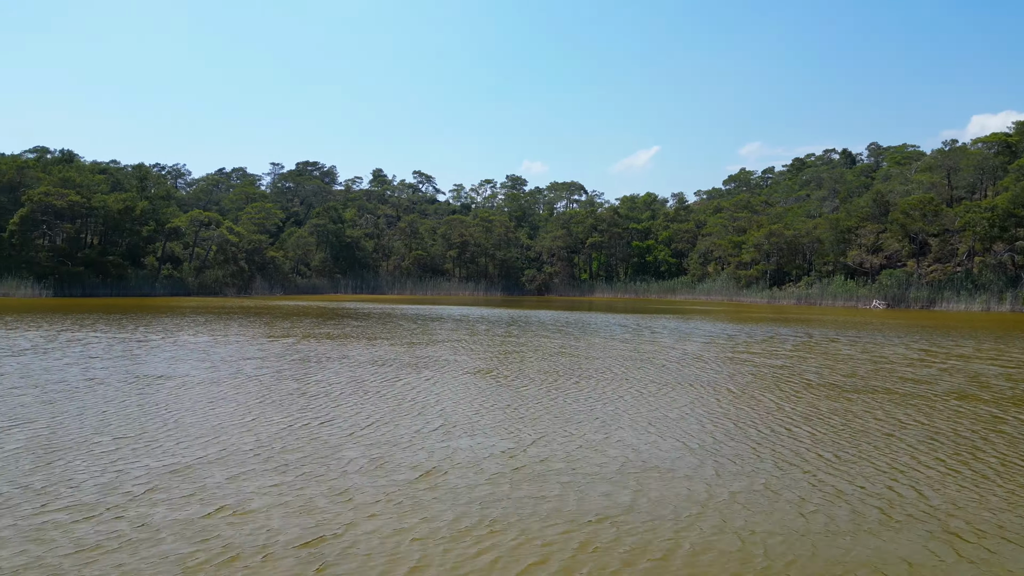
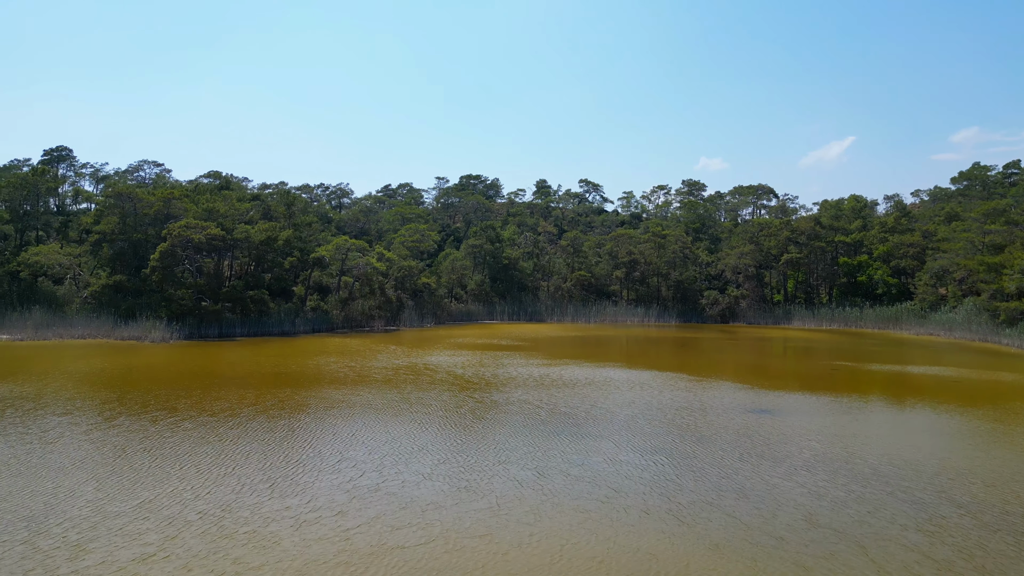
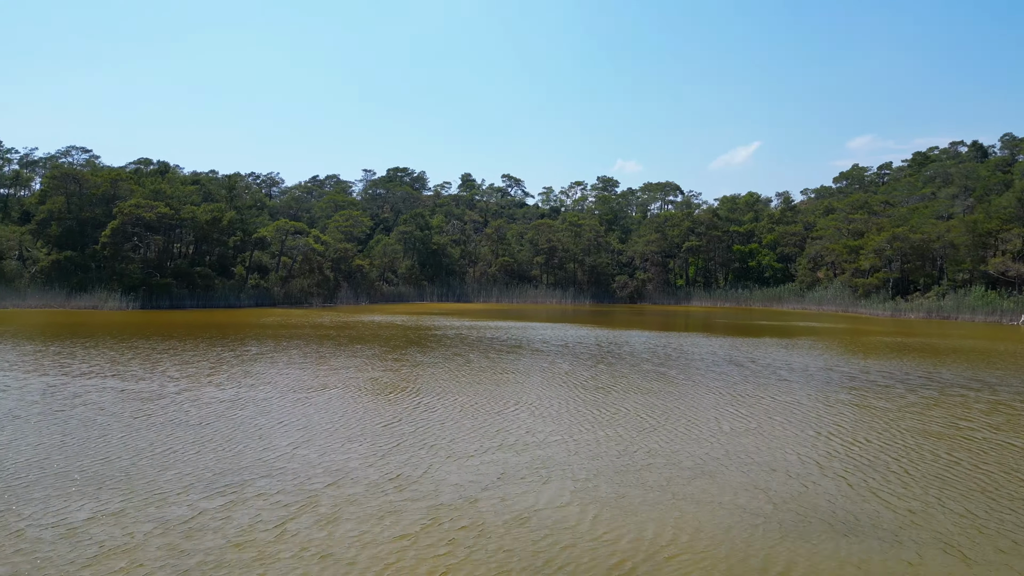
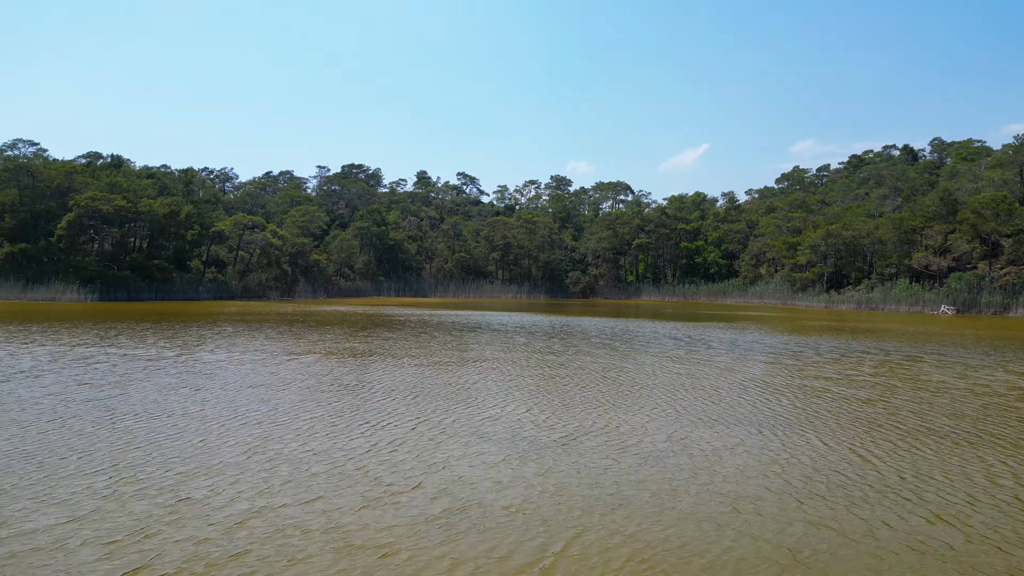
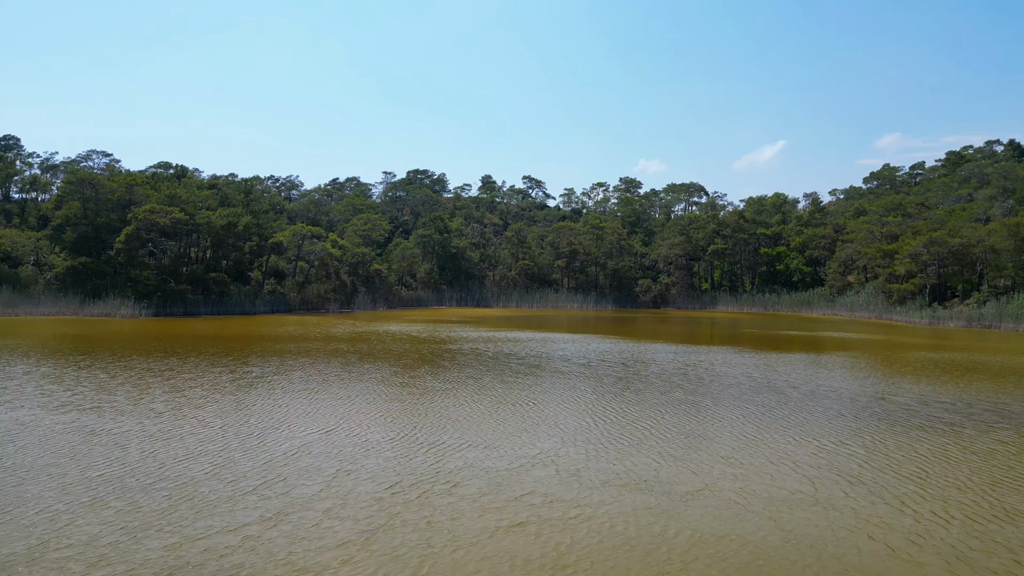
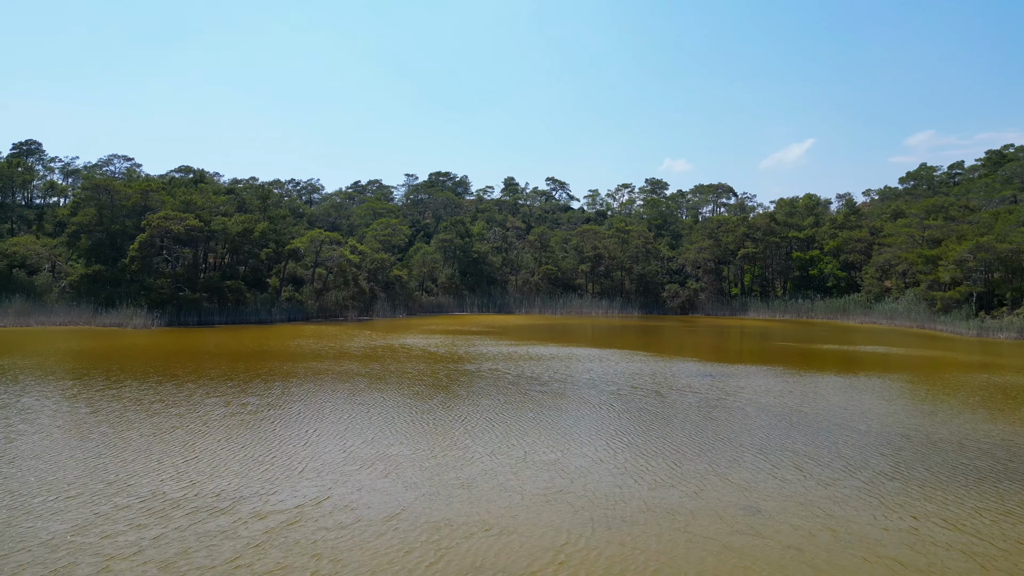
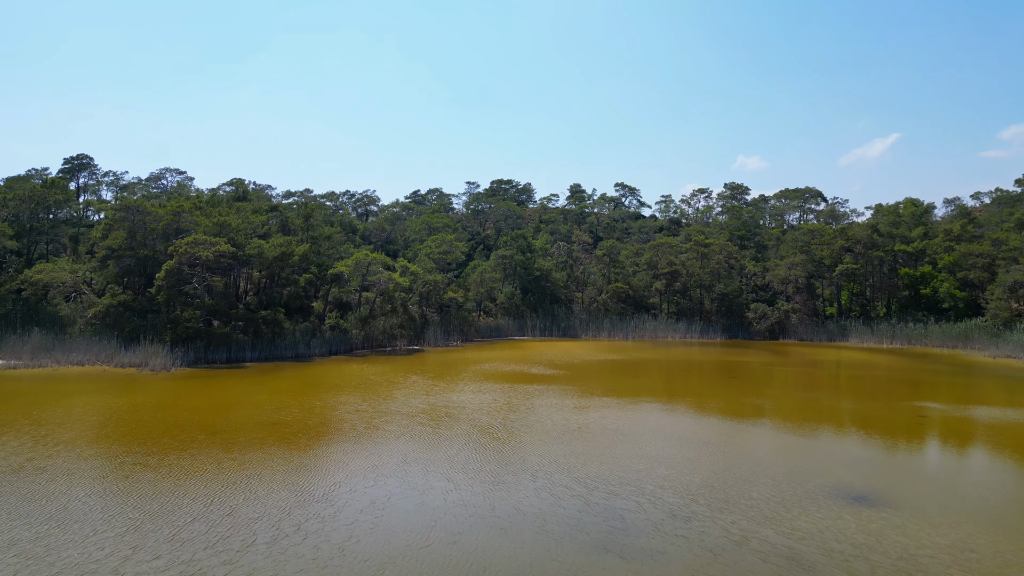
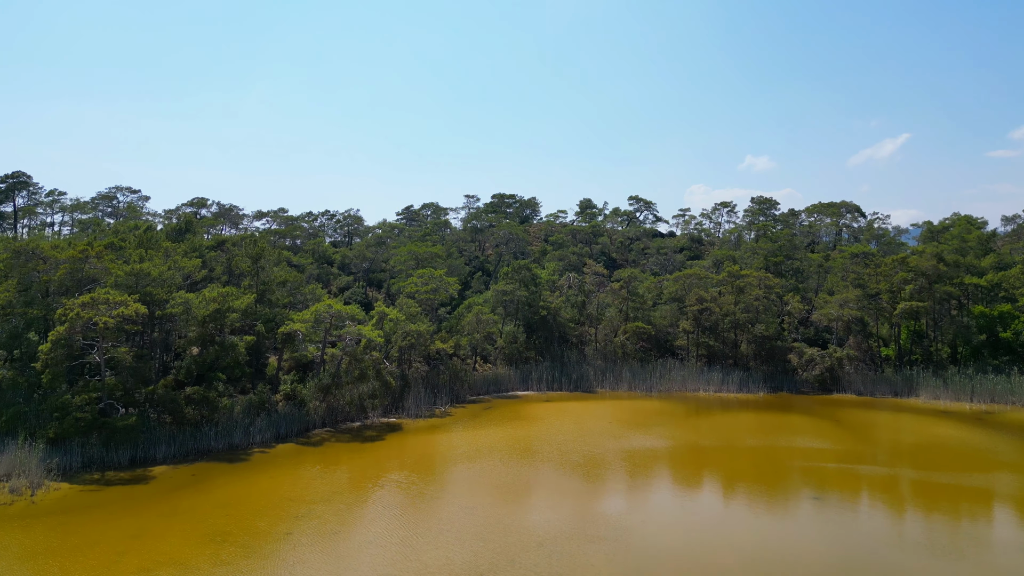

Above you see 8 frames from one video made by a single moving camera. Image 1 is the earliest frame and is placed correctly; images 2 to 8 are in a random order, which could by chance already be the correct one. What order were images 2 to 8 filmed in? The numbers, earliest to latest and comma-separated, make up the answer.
4, 3, 5, 6, 2, 7, 8
